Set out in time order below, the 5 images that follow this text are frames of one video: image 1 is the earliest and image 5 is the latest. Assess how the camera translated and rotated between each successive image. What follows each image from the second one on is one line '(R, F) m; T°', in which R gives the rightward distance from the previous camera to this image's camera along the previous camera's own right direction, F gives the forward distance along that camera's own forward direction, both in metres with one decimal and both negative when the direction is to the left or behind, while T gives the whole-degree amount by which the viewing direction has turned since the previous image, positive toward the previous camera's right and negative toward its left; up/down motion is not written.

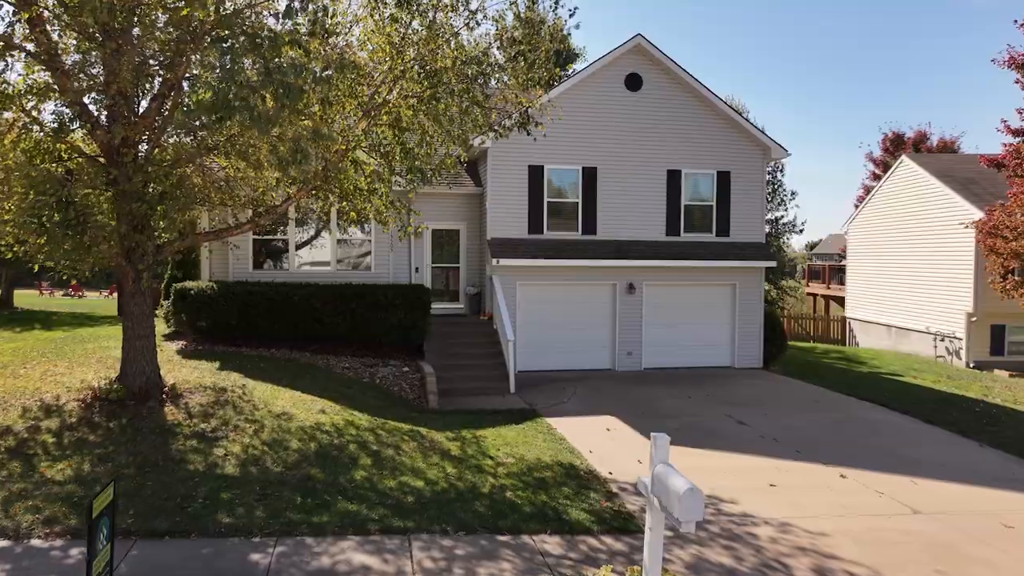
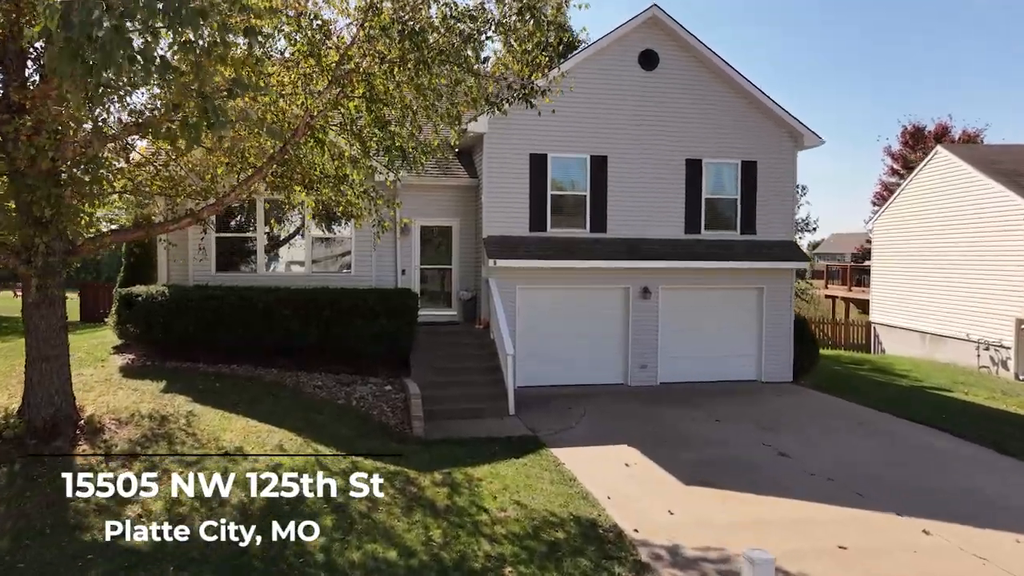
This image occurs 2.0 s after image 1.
(0.0, +1.8) m; 0°
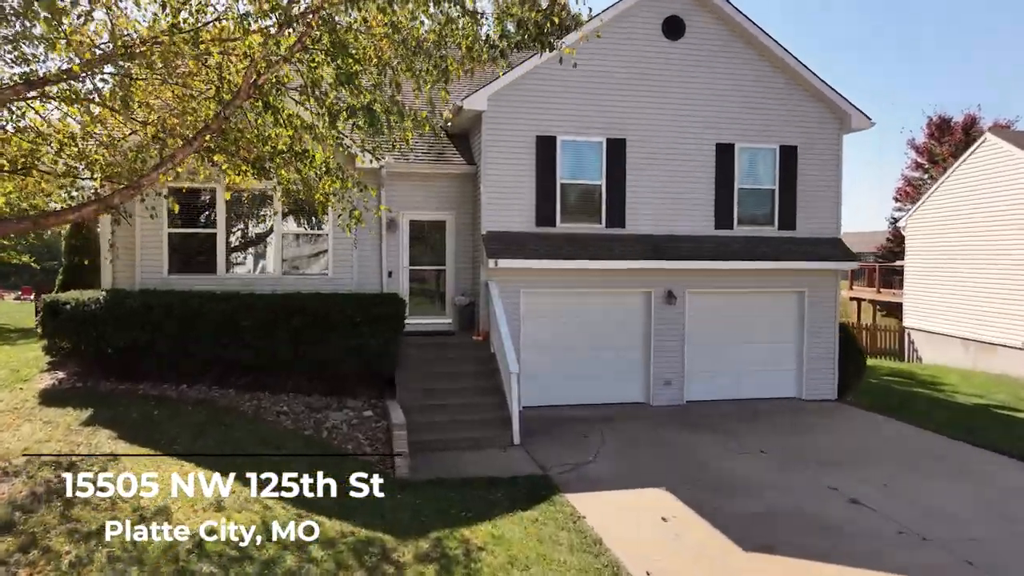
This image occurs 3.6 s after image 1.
(-0.1, +1.9) m; 0°
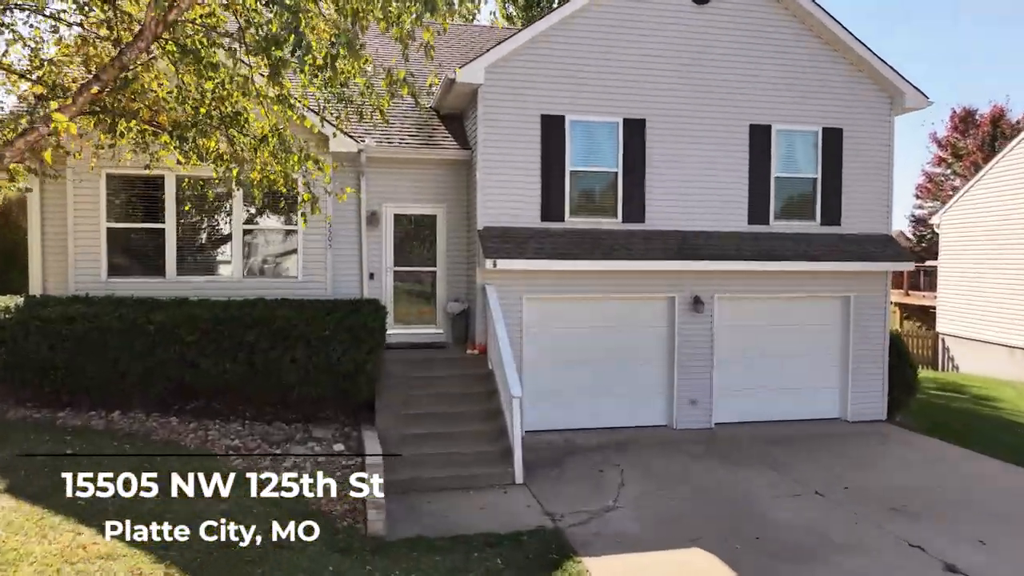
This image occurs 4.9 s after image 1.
(0.0, +1.7) m; 0°
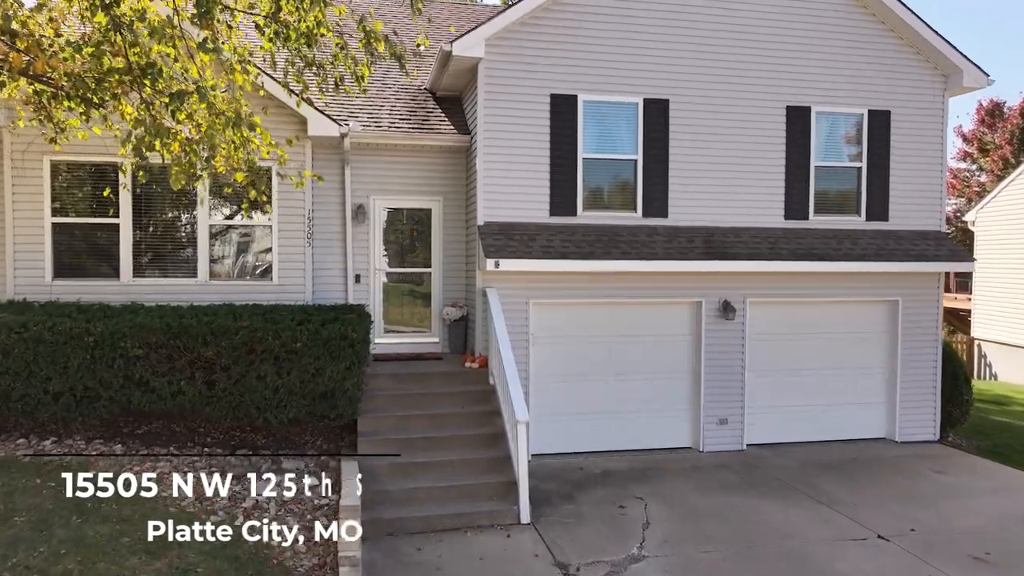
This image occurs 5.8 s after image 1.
(0.0, +1.3) m; 0°
